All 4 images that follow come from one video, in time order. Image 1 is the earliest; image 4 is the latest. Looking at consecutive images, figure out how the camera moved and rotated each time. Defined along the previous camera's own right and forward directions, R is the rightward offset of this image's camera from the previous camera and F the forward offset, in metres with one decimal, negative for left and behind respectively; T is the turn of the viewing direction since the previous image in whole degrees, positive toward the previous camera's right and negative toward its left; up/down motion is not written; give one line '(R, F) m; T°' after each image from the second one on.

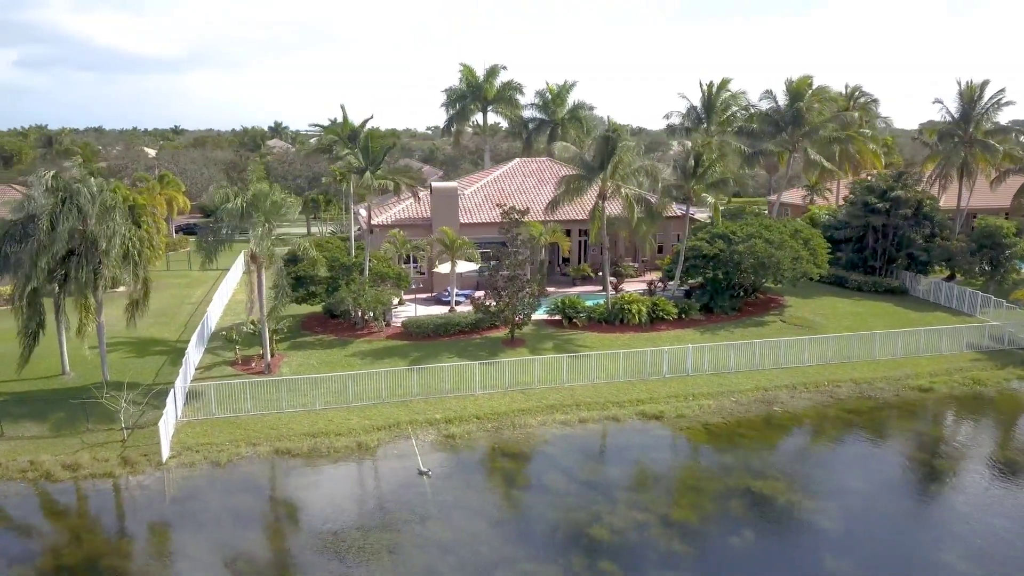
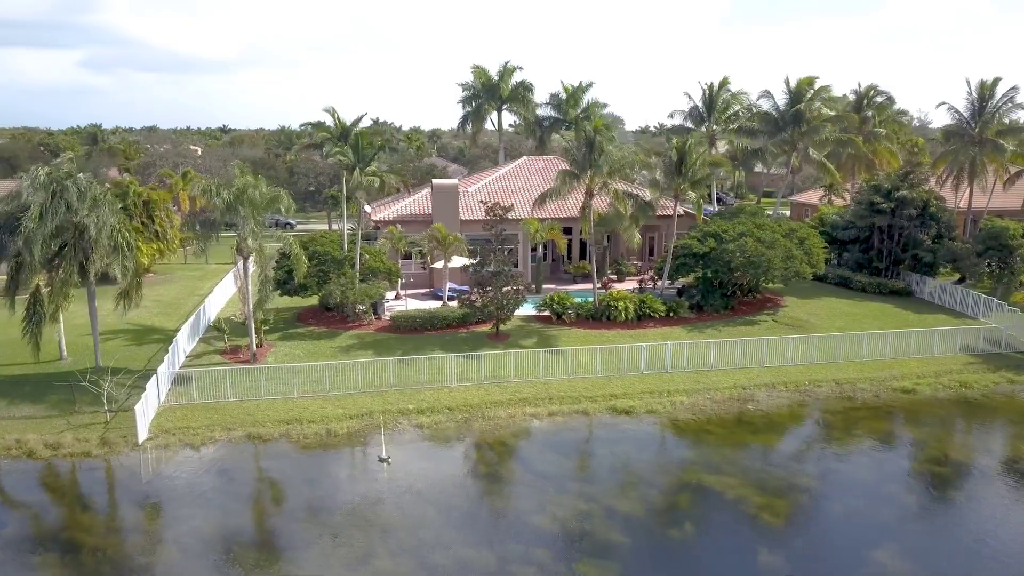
(+1.6, -0.2) m; -3°
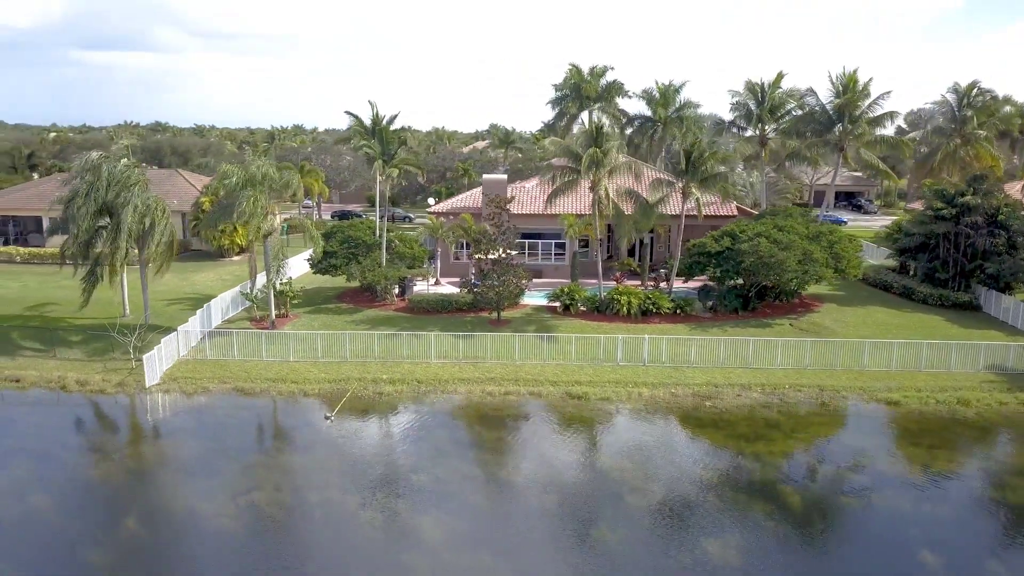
(+5.1, -0.6) m; -12°
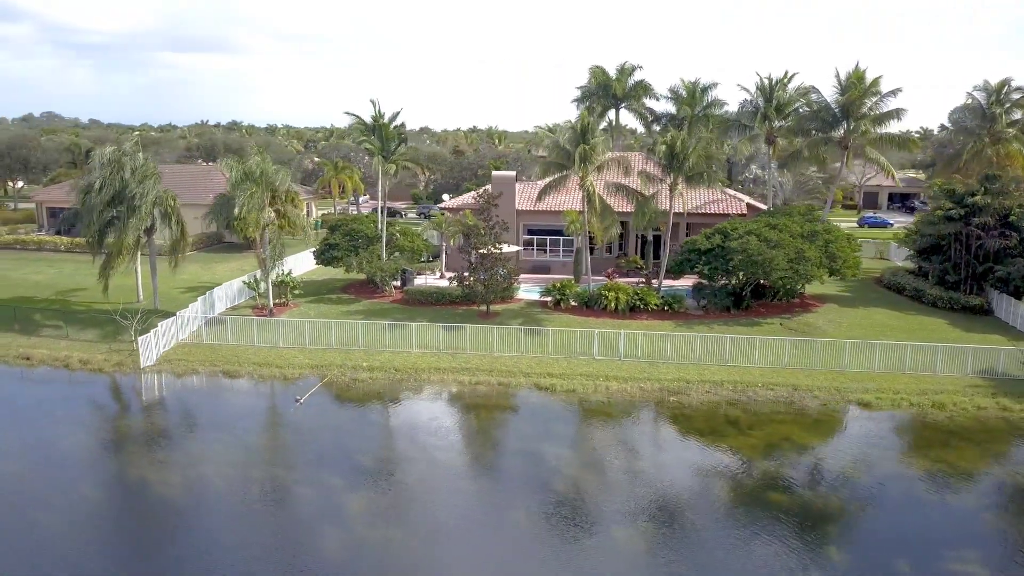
(+2.3, -0.4) m; -4°
